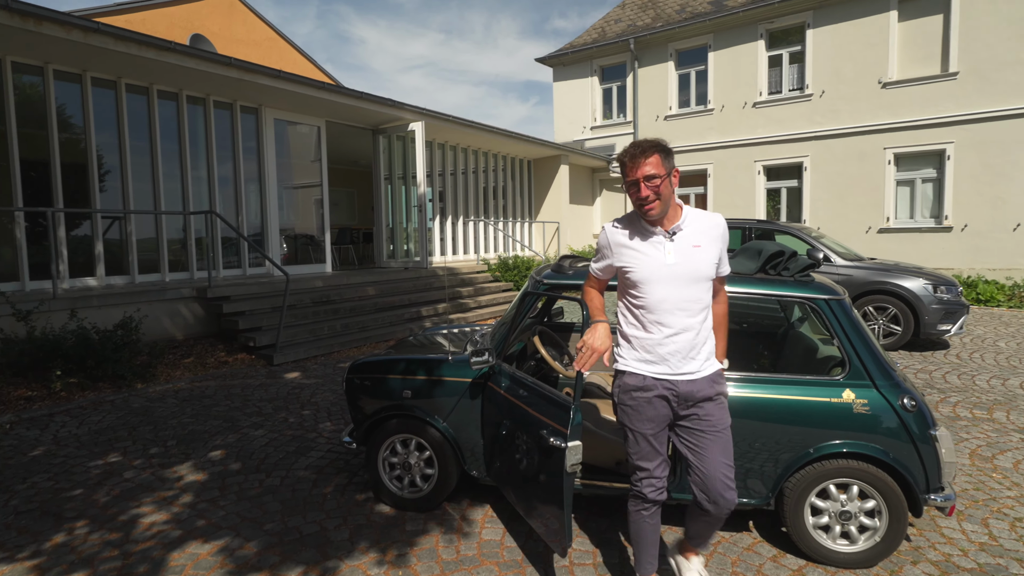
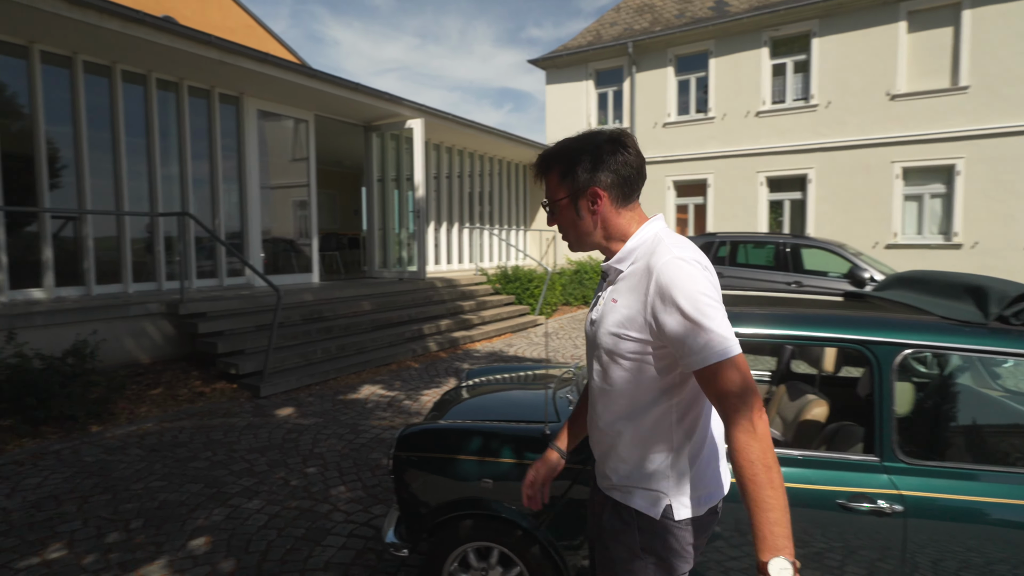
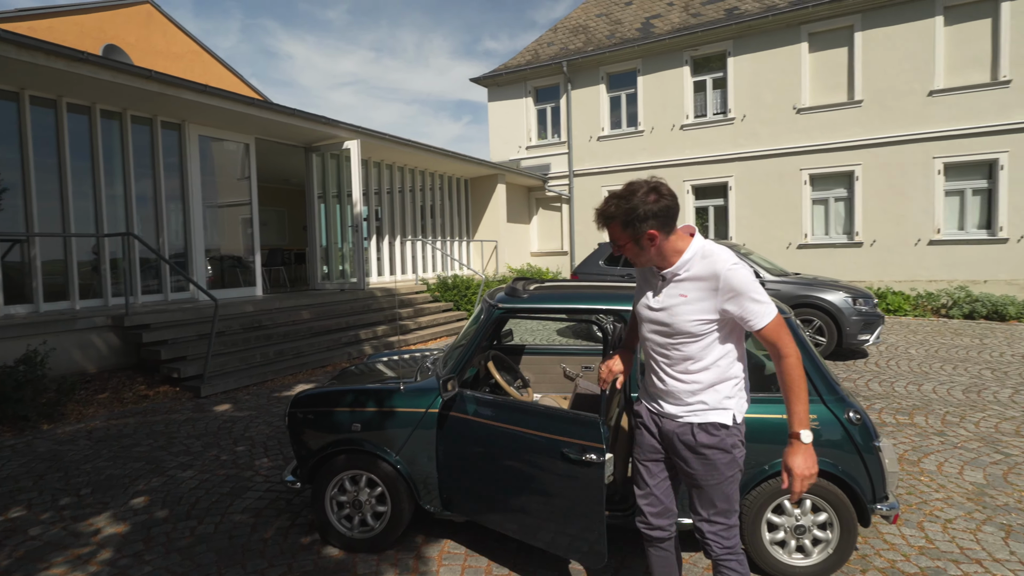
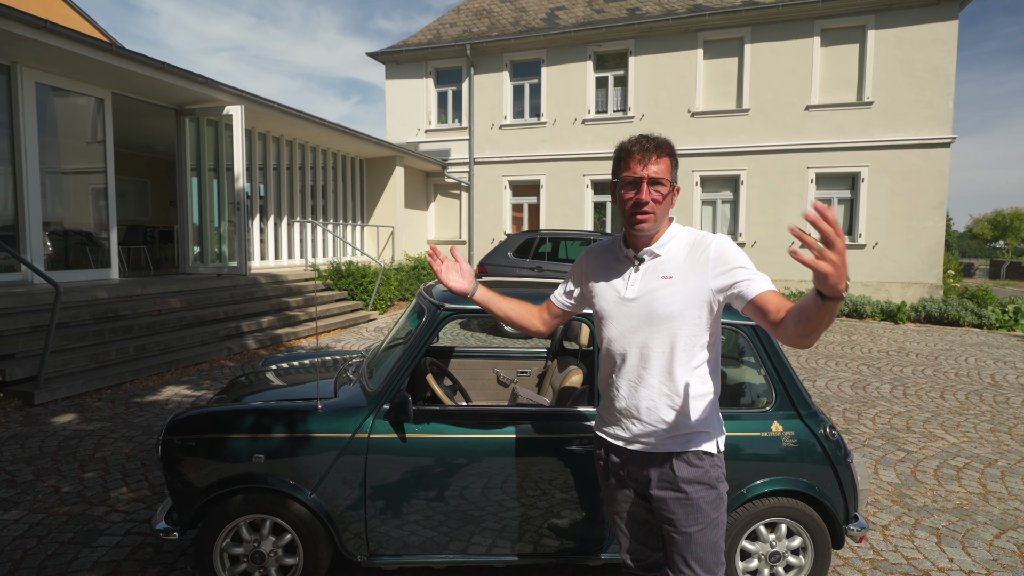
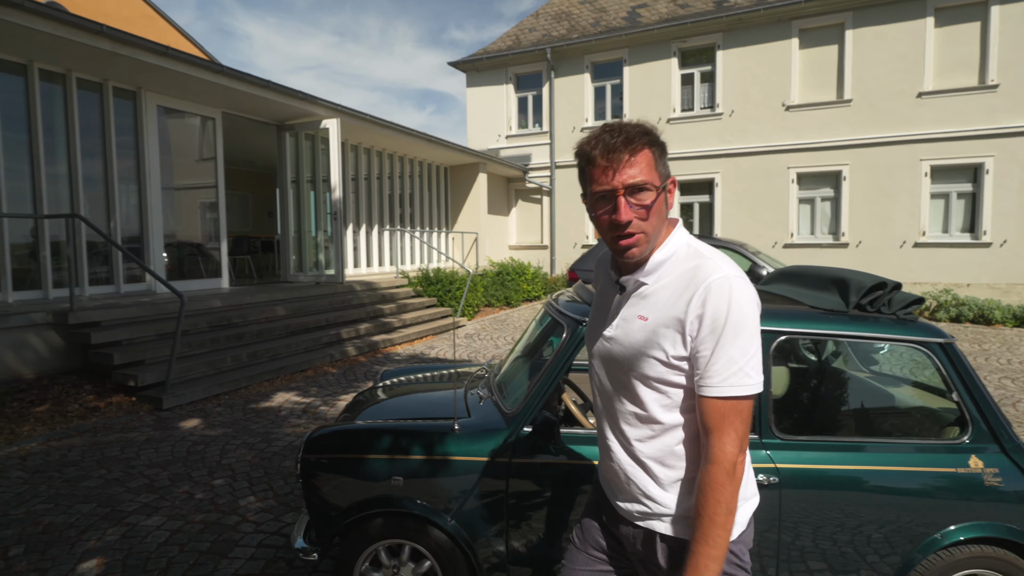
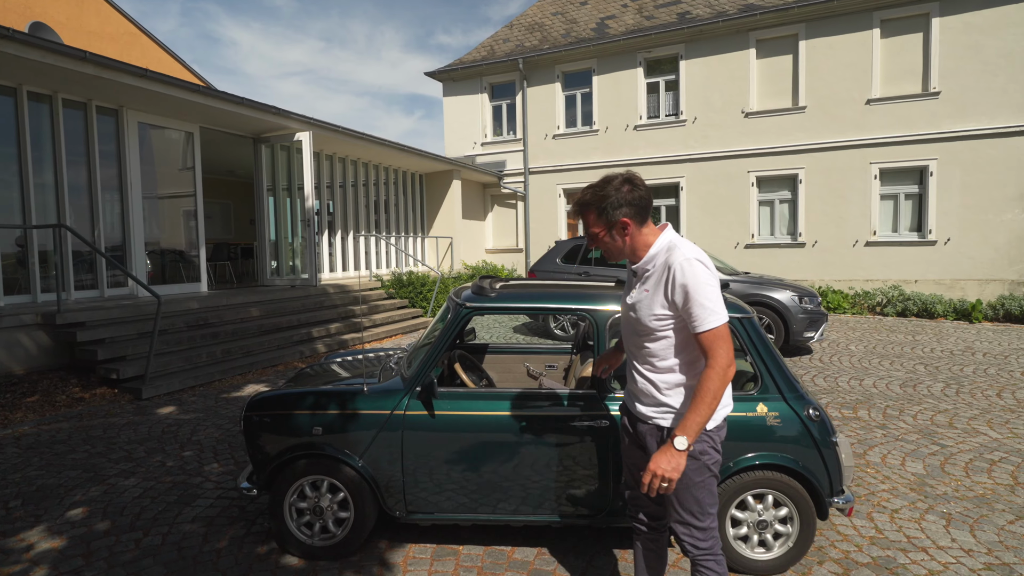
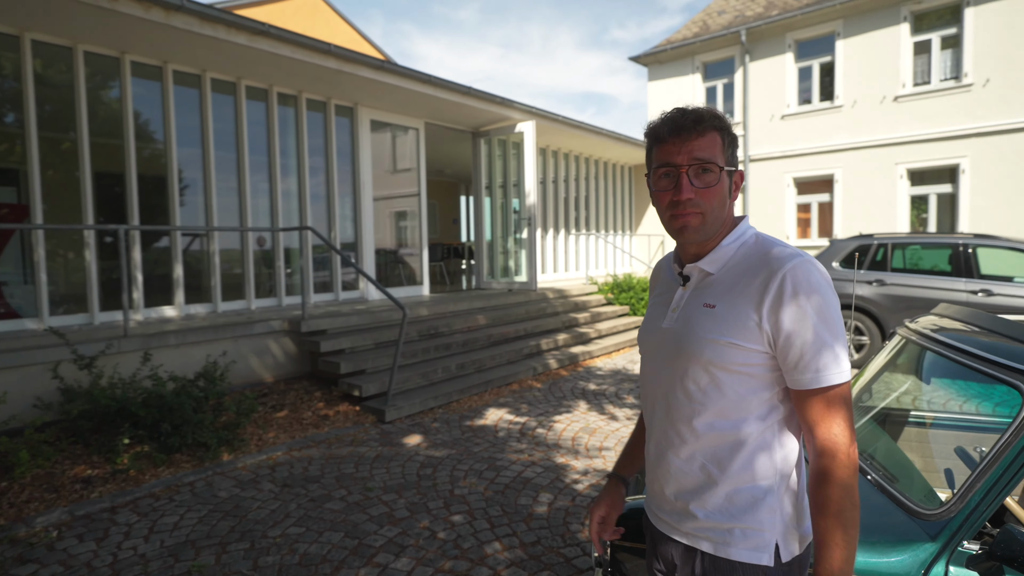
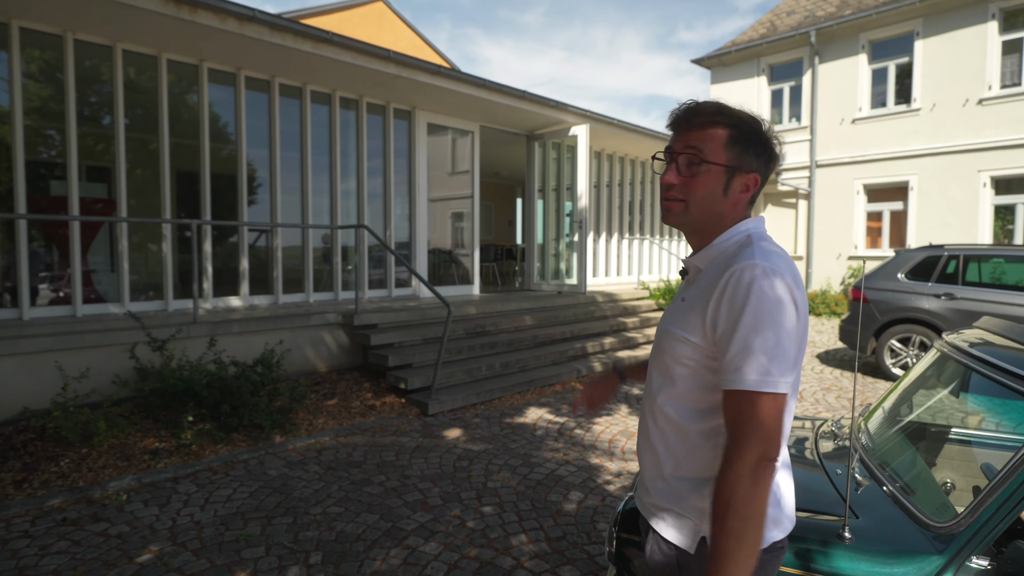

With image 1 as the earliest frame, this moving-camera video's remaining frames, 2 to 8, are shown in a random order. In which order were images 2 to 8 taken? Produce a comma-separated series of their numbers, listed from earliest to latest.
3, 6, 4, 5, 2, 8, 7
